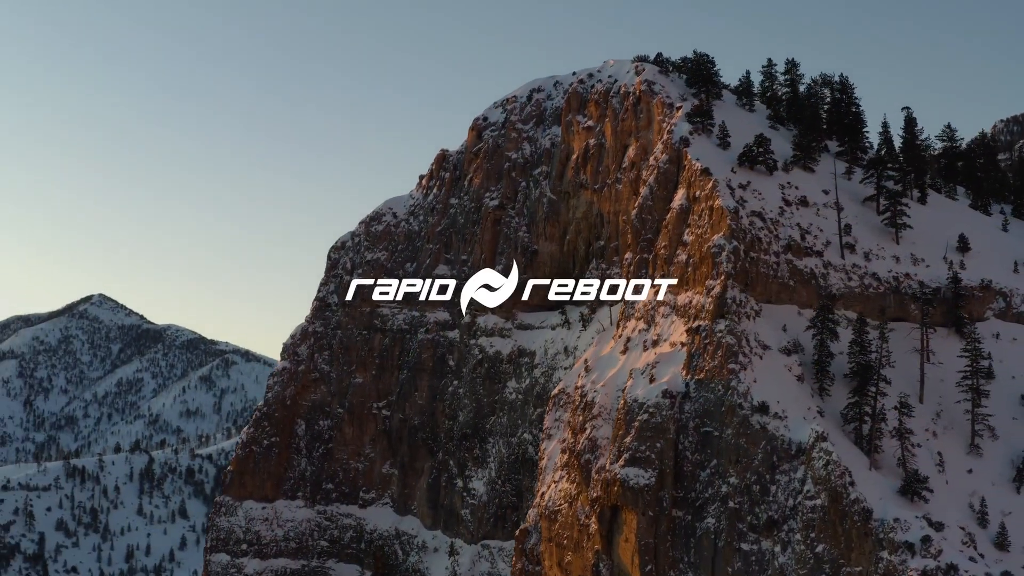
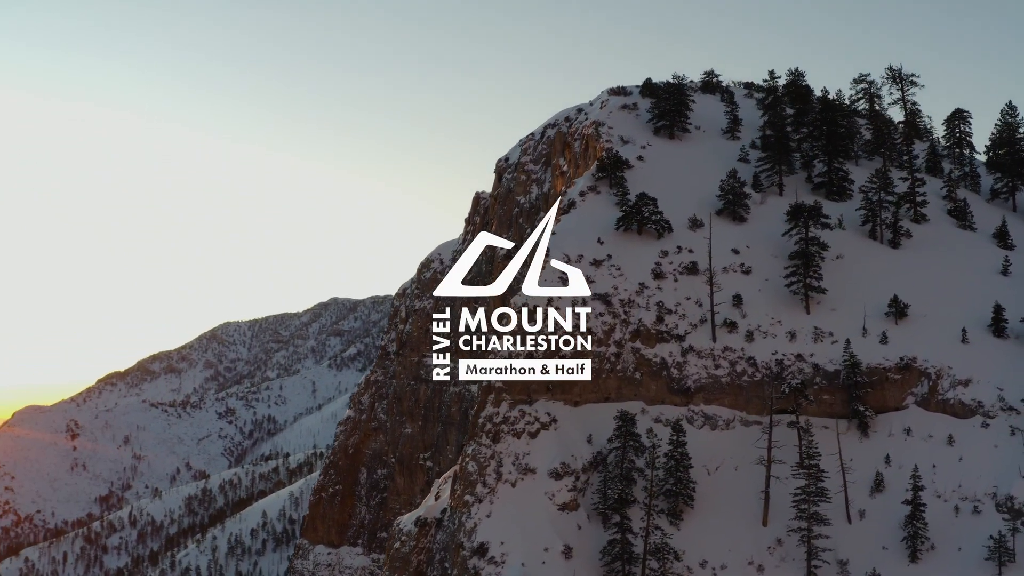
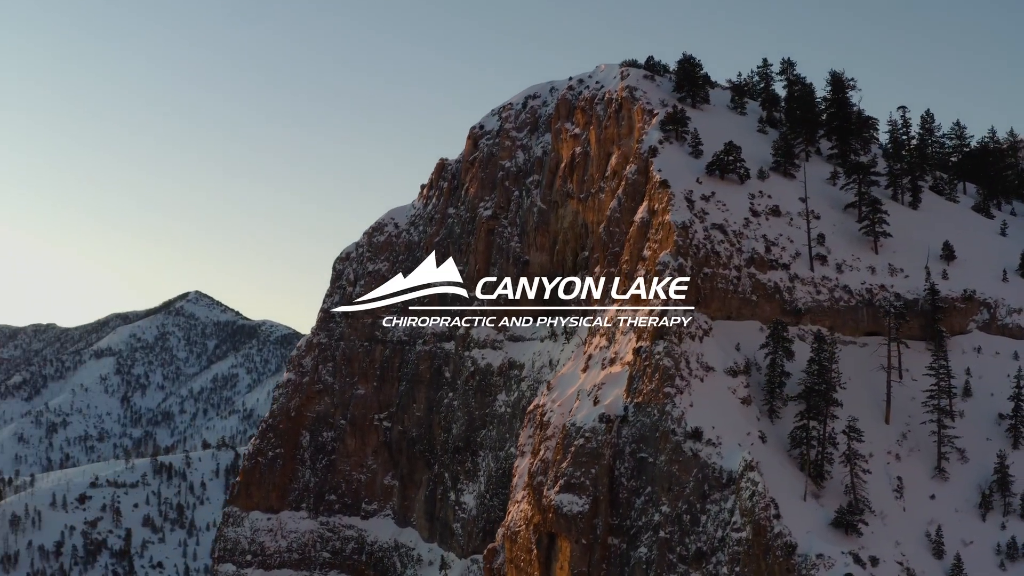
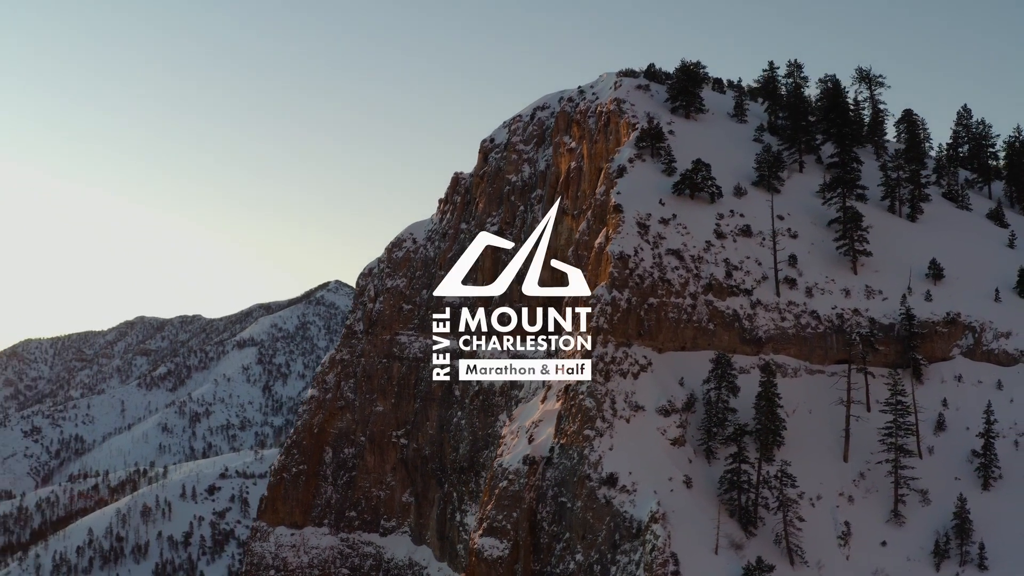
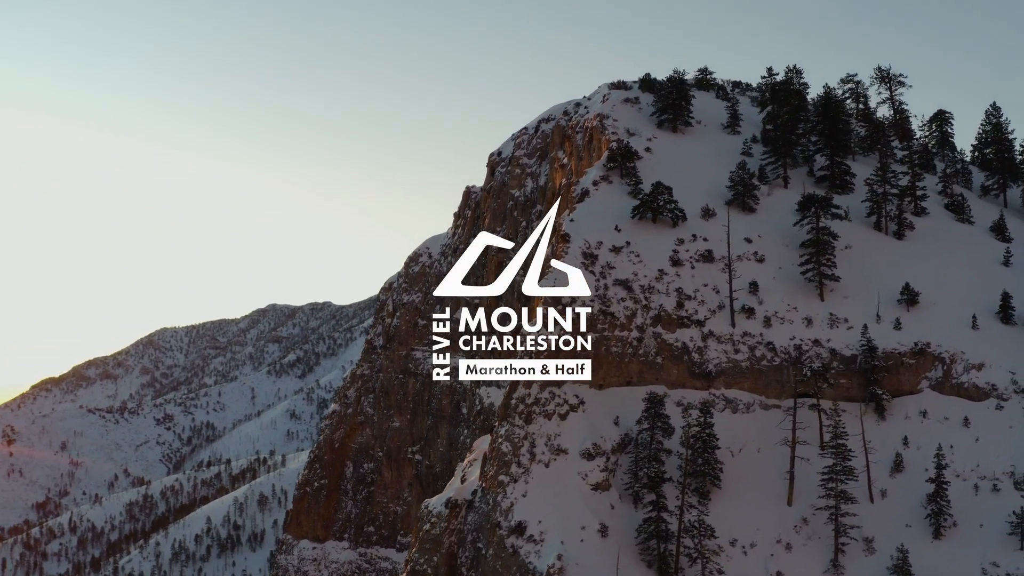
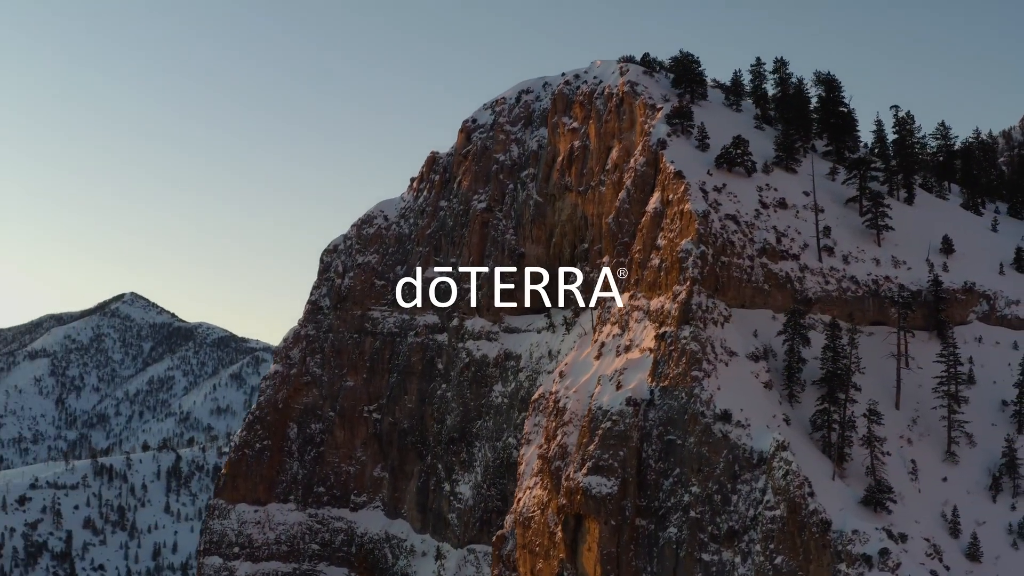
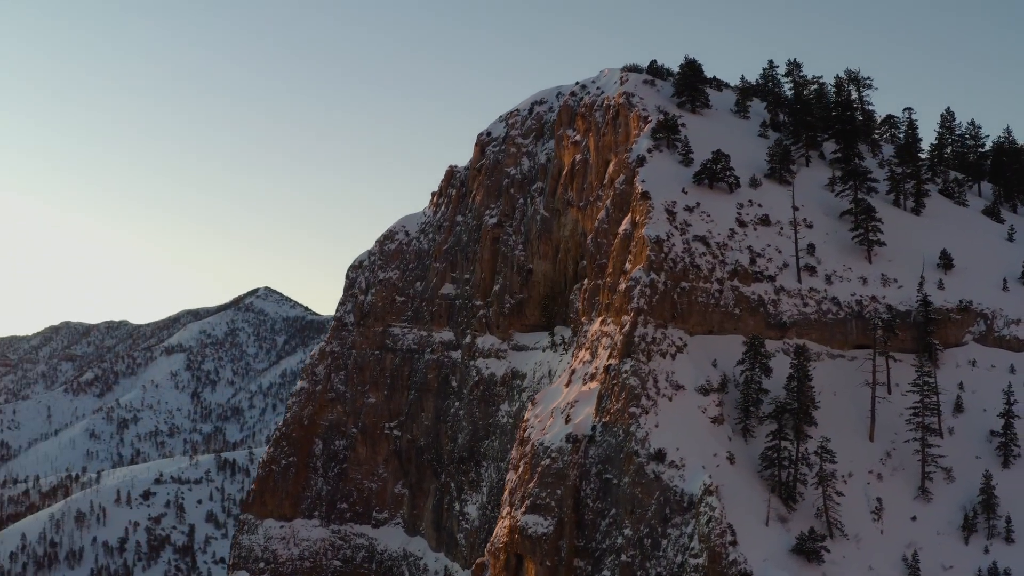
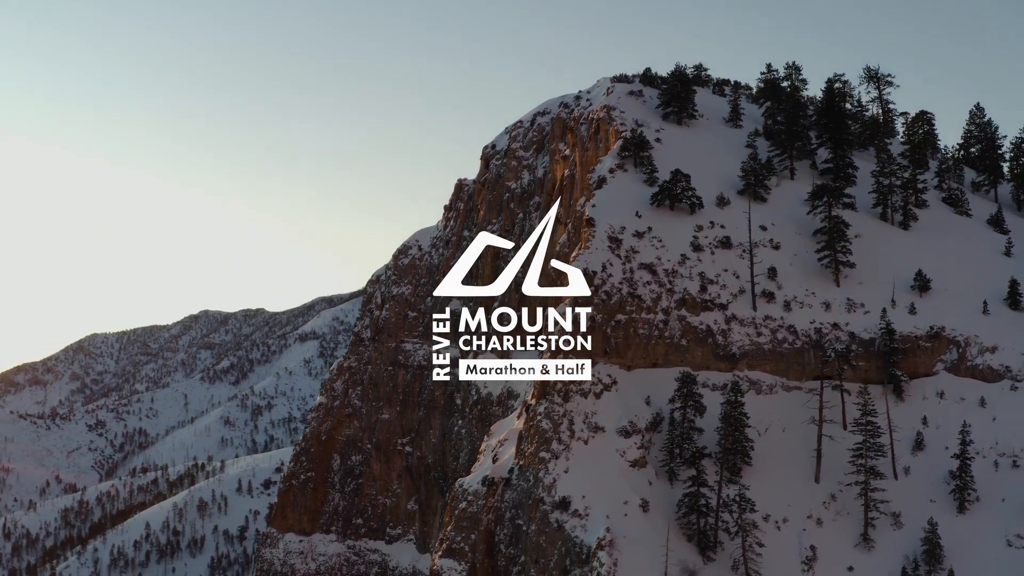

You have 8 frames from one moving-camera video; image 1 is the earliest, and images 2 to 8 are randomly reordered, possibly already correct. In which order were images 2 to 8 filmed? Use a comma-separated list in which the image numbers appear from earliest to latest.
6, 3, 7, 4, 8, 5, 2
